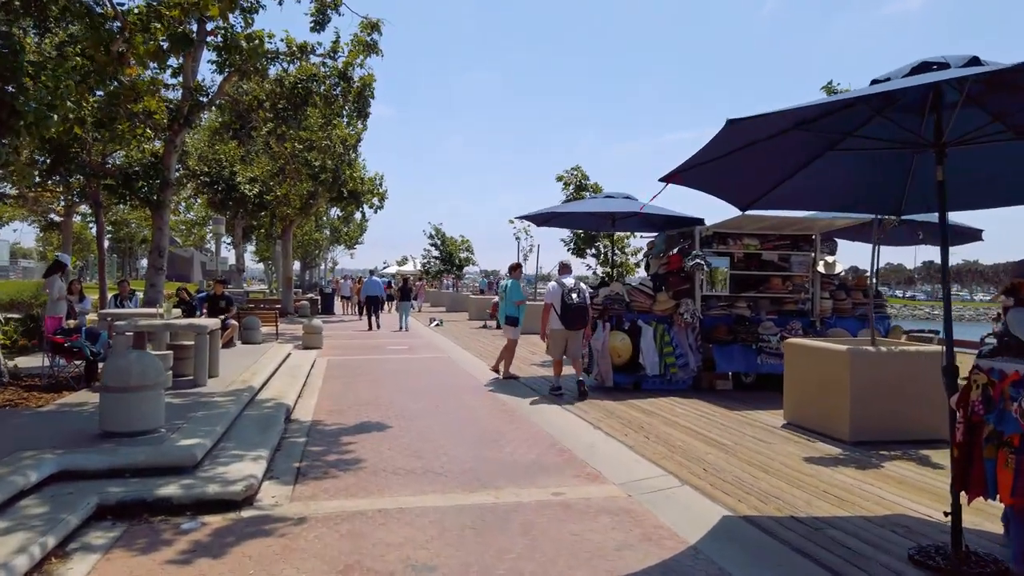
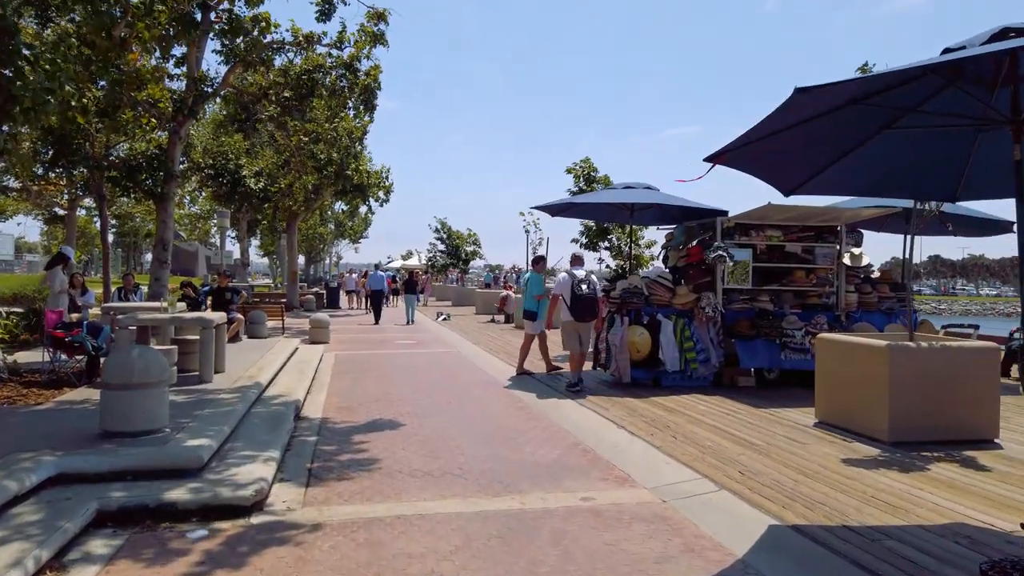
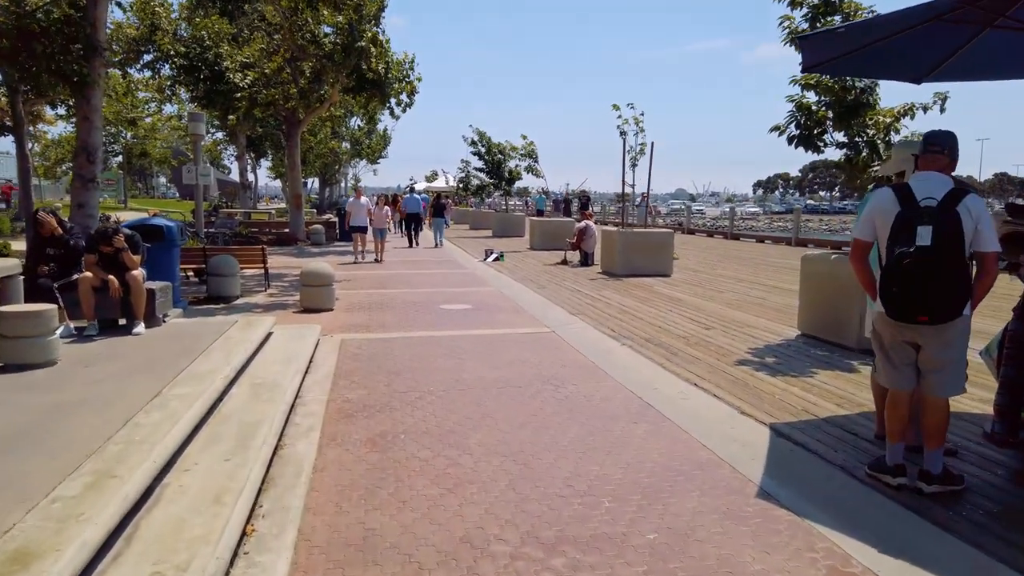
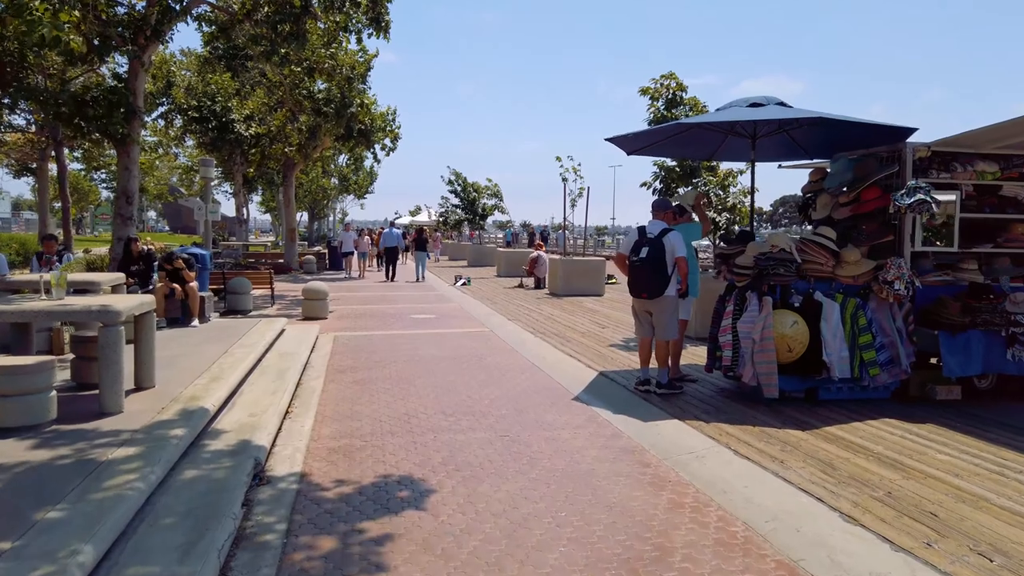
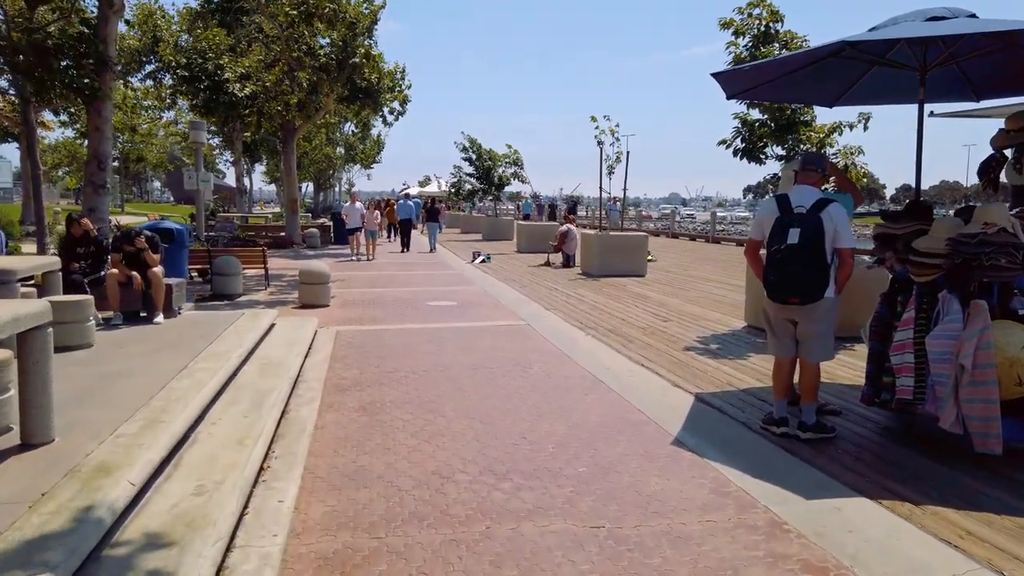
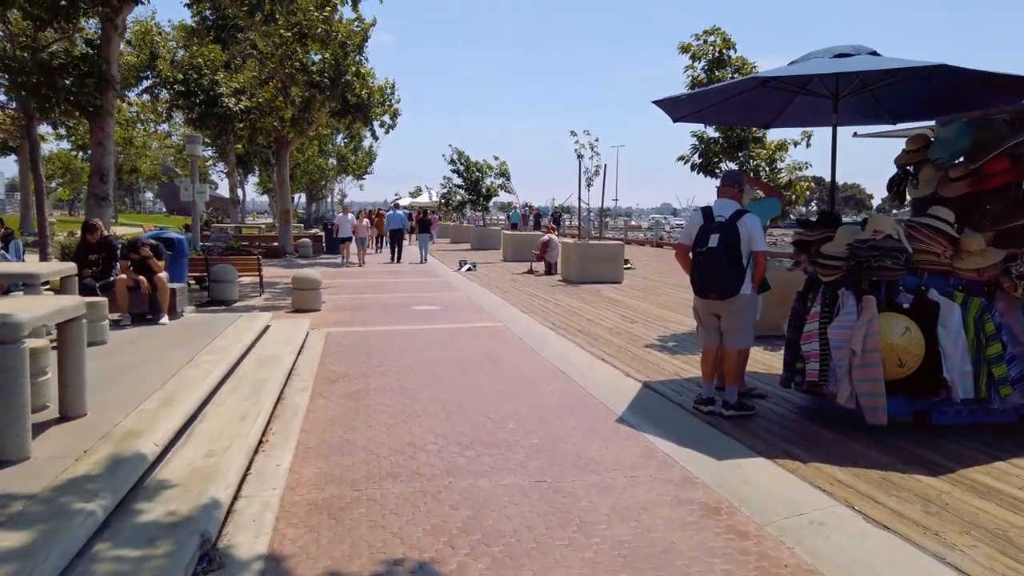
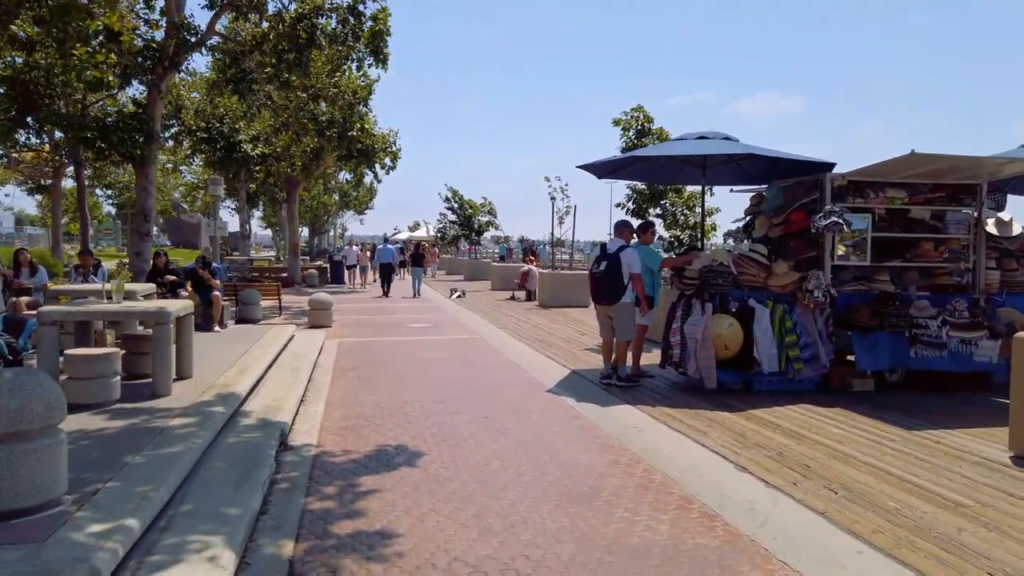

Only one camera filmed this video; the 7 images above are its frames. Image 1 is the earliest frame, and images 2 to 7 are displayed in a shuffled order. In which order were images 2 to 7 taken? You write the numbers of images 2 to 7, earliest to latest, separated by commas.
2, 7, 4, 6, 5, 3
